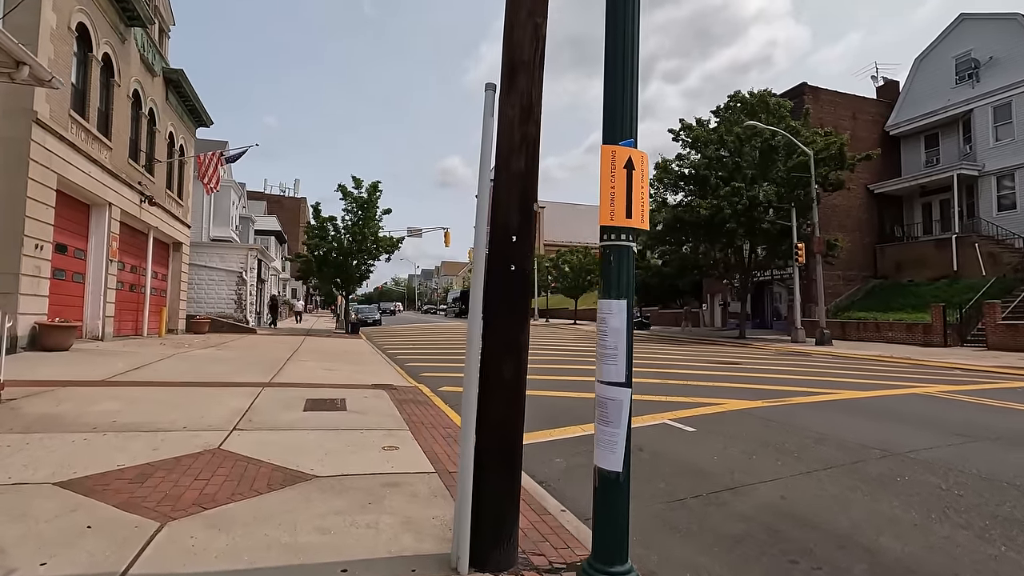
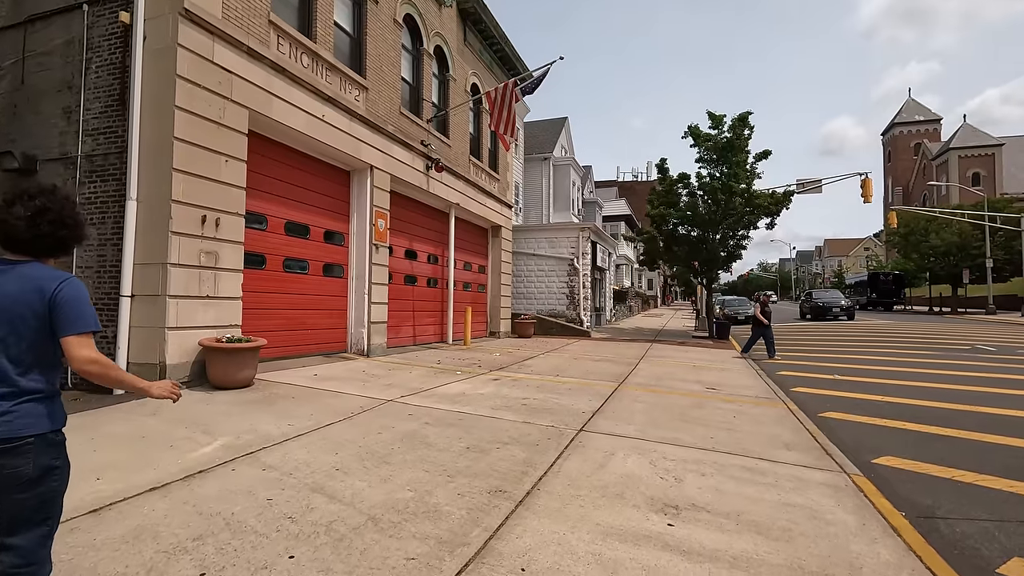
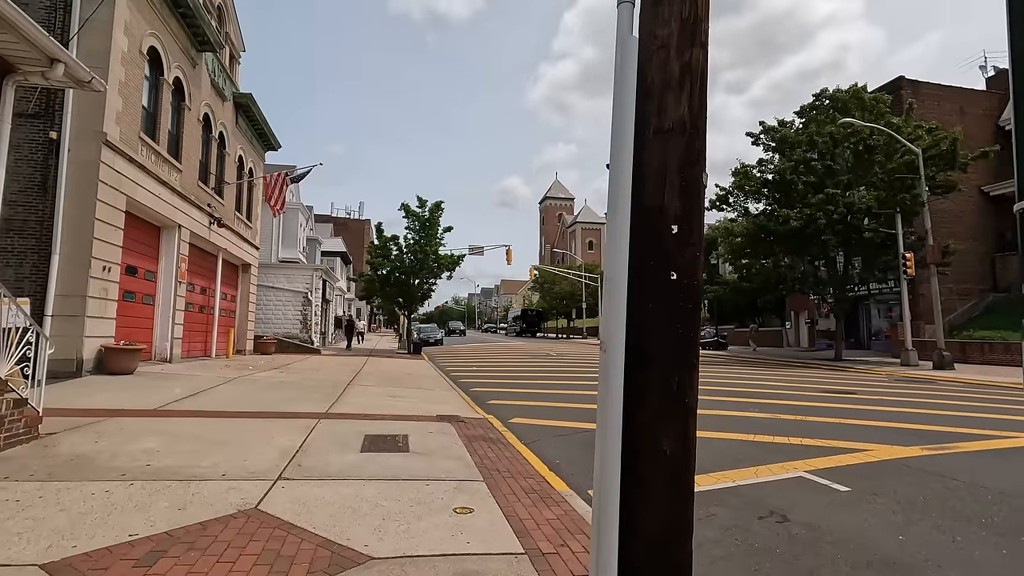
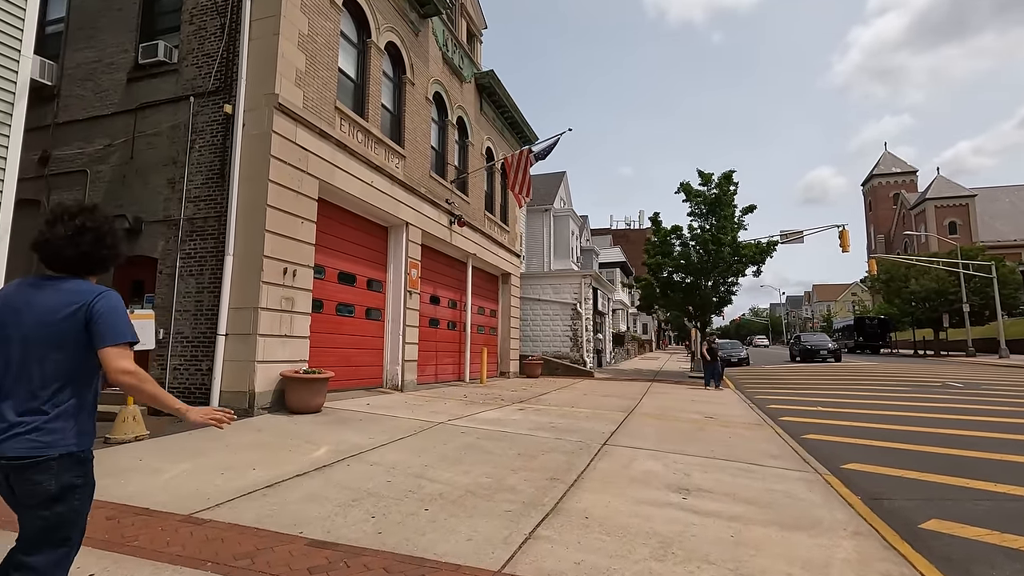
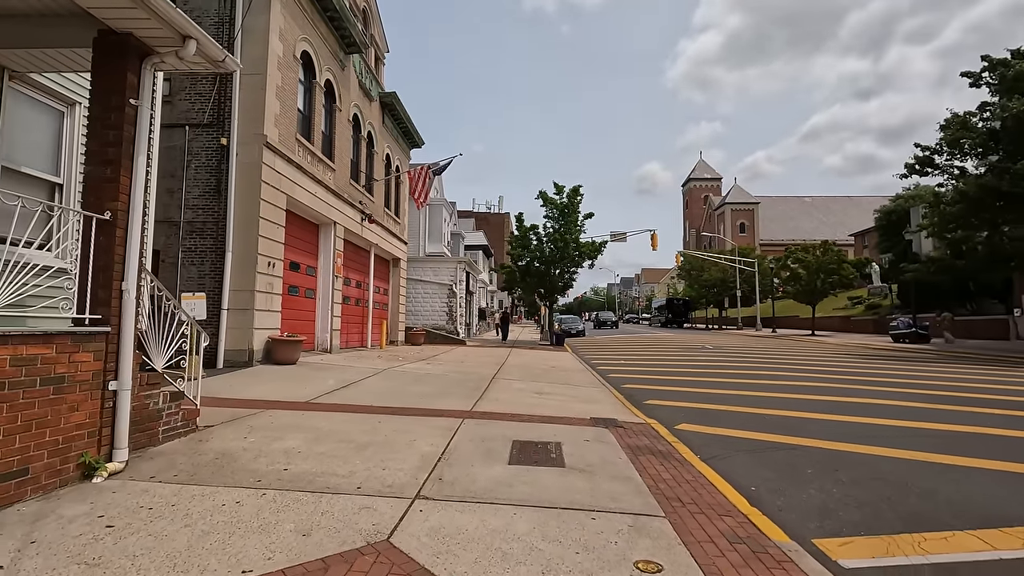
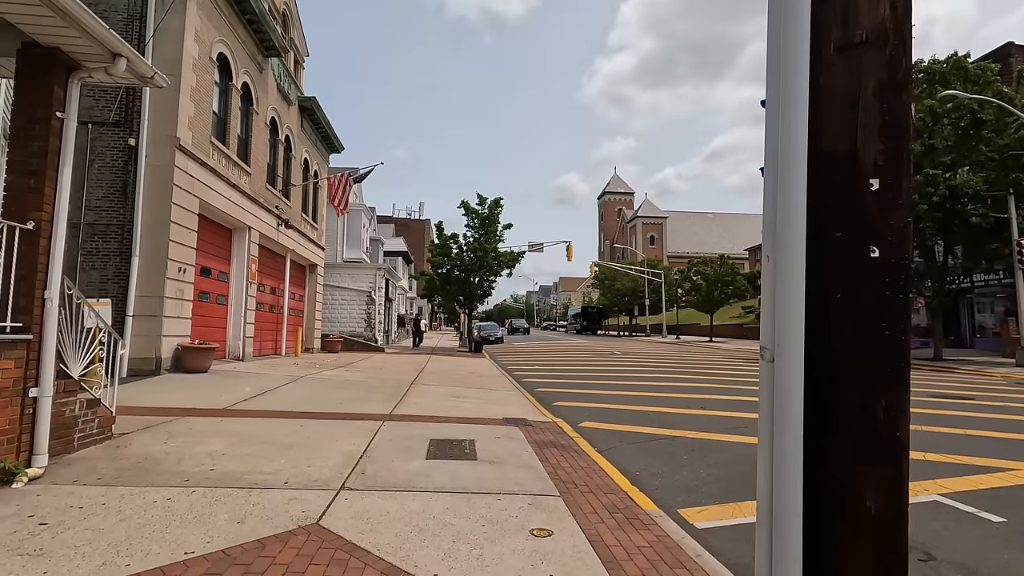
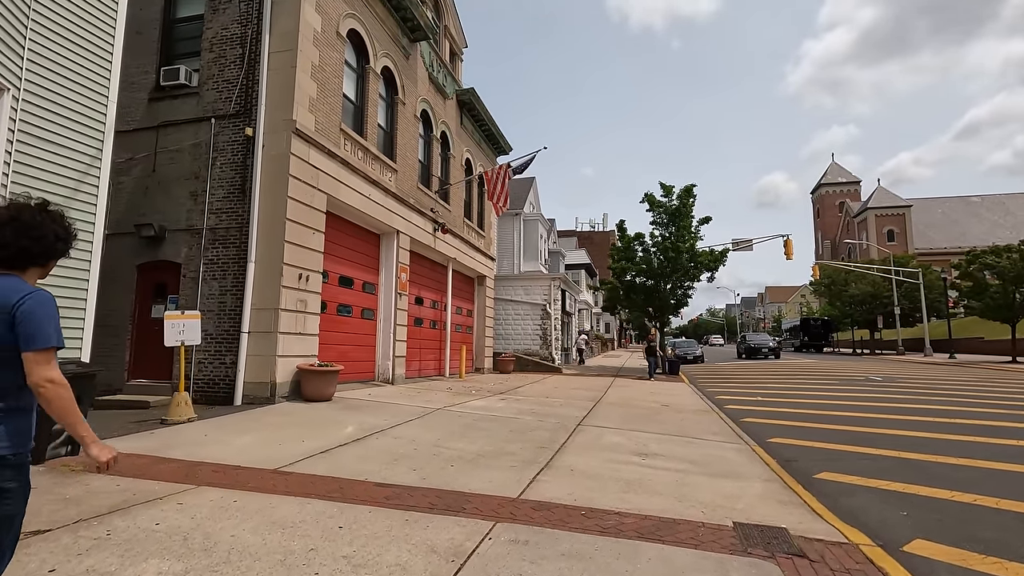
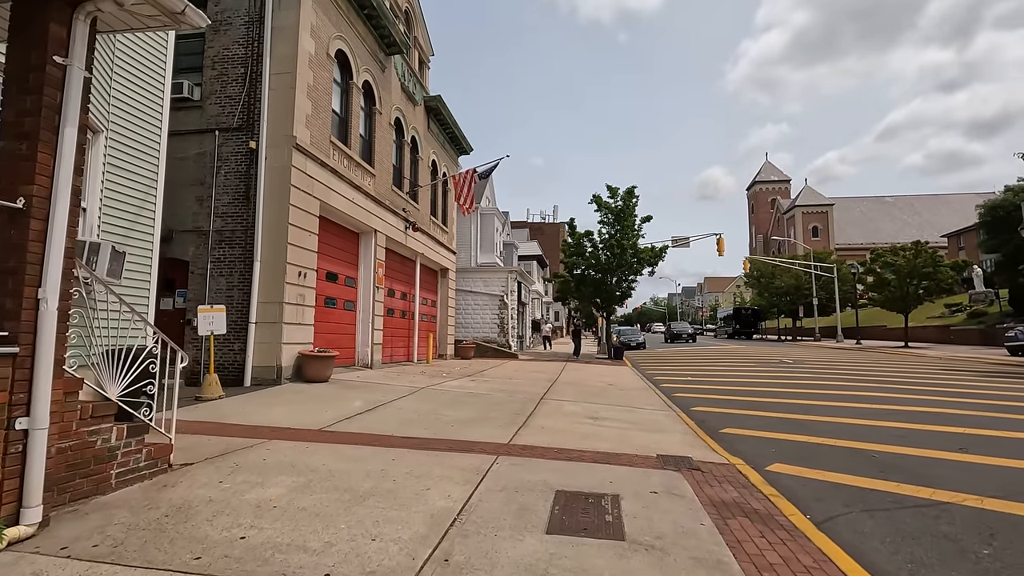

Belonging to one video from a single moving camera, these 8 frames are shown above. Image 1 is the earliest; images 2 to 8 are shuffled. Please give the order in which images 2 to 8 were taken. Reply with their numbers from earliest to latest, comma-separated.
3, 6, 5, 8, 7, 4, 2
